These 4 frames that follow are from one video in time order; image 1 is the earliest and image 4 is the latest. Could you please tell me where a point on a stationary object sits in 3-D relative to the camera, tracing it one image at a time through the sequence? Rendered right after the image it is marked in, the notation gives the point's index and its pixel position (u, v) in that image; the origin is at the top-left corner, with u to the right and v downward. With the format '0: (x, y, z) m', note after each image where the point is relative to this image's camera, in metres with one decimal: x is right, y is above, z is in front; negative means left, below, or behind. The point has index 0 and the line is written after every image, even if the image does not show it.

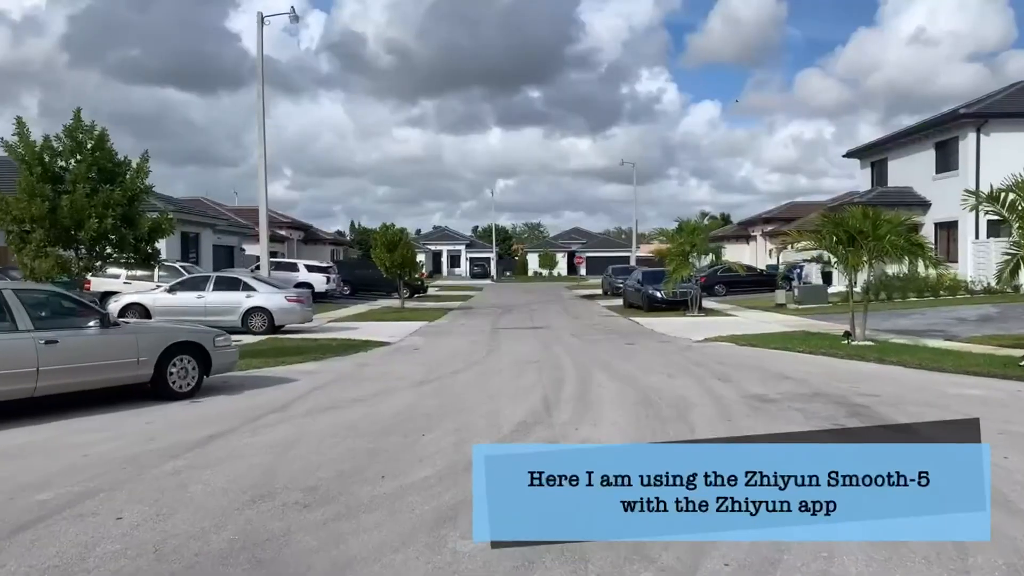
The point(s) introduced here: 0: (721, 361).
0: (+3.6, -1.3, +14.9) m
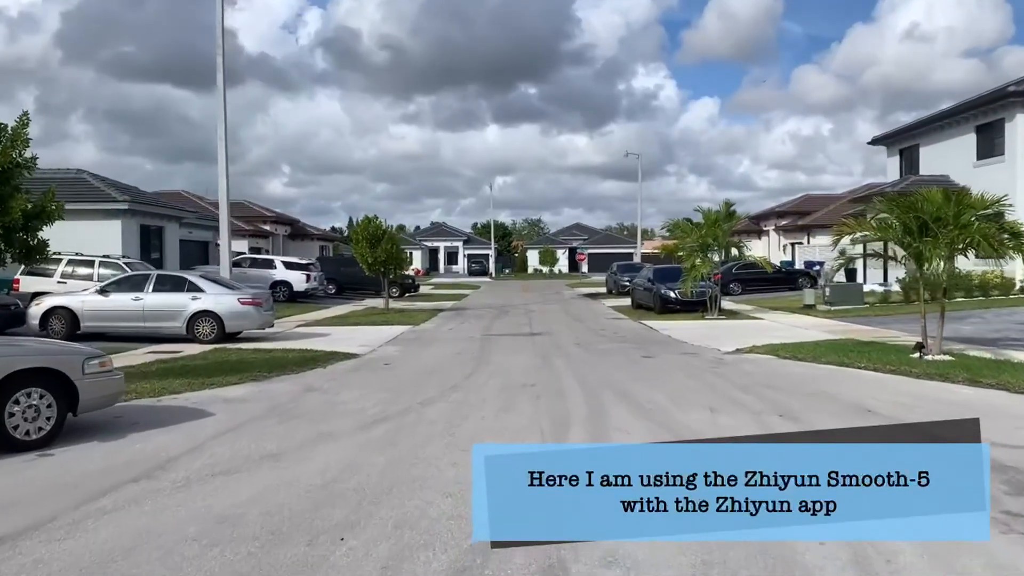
0: (+3.5, -1.4, +11.6) m
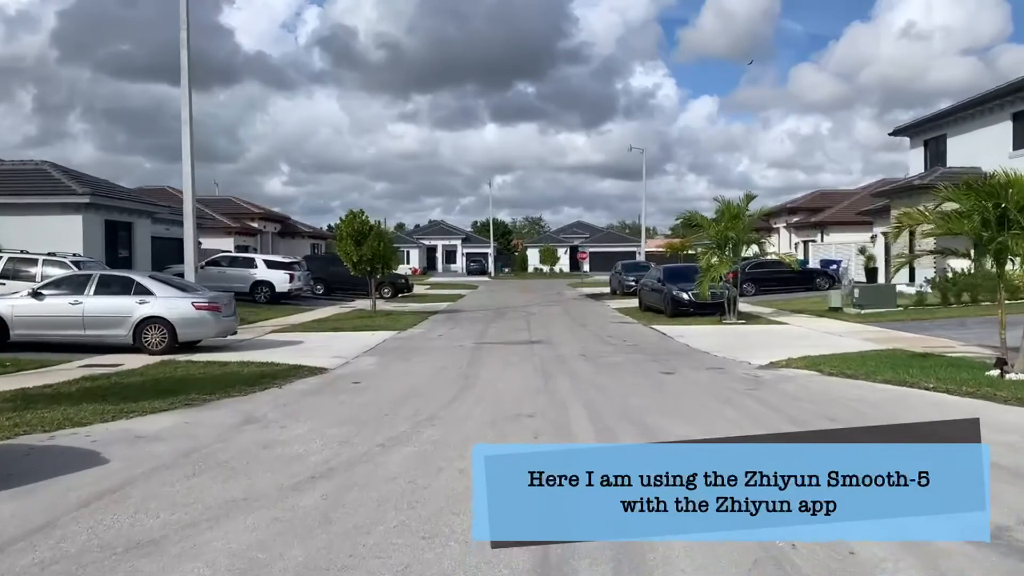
0: (+3.4, -1.4, +9.2) m
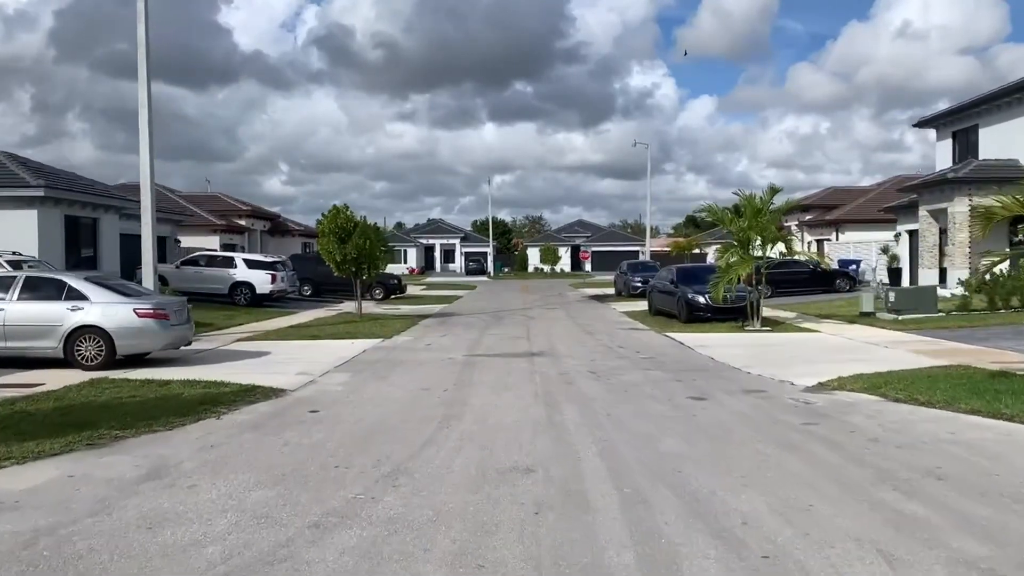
0: (+3.4, -1.5, +6.8) m
